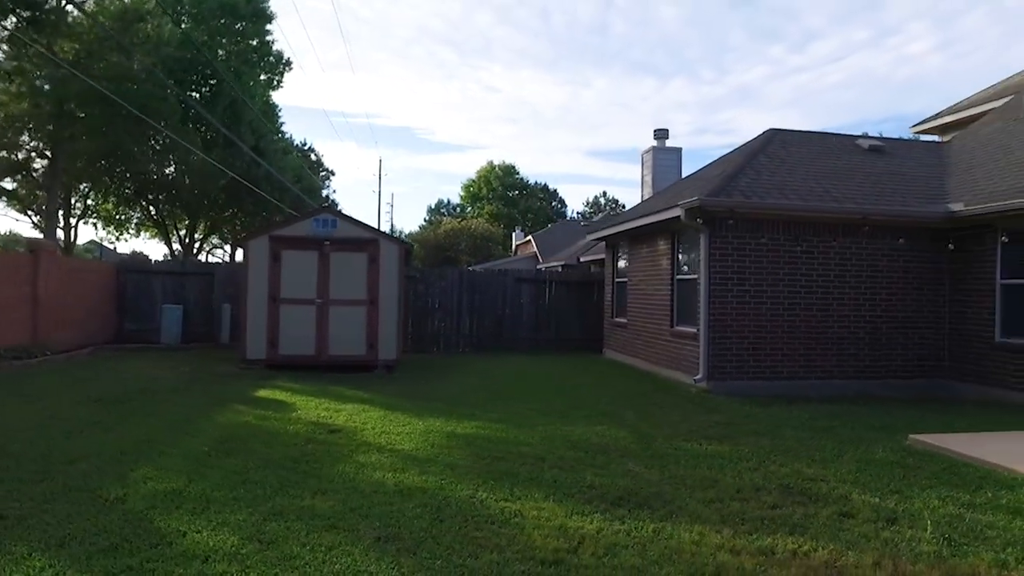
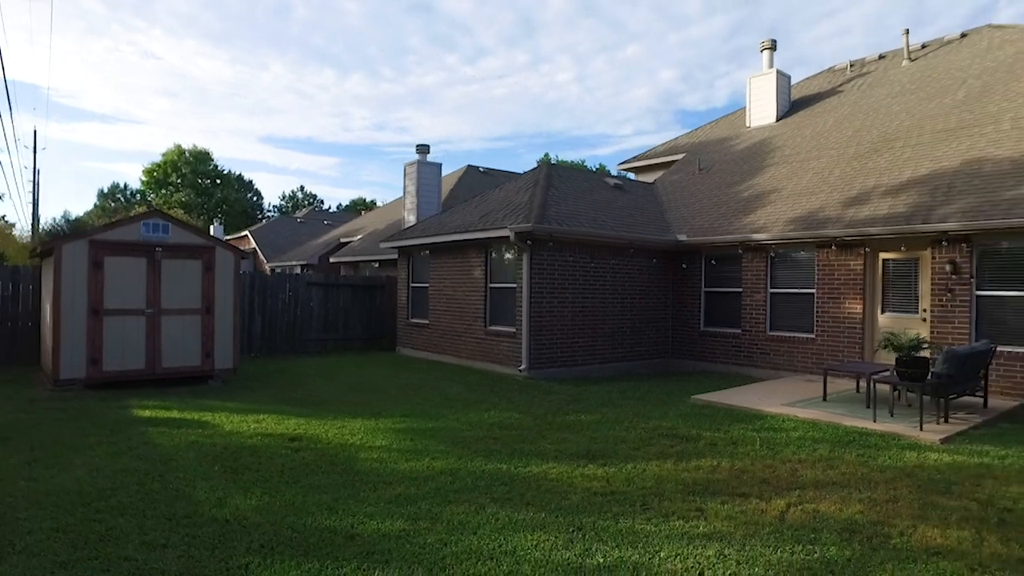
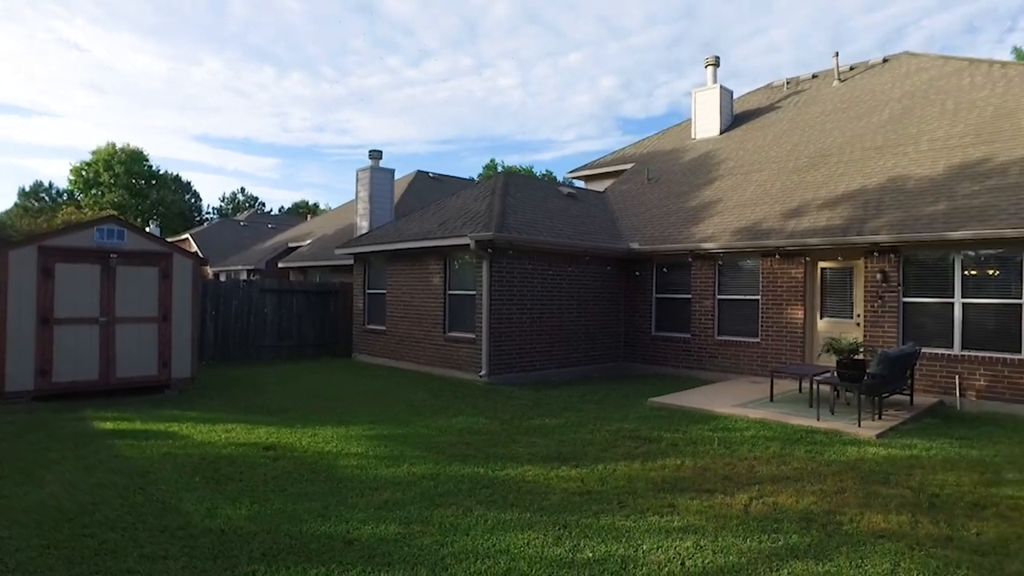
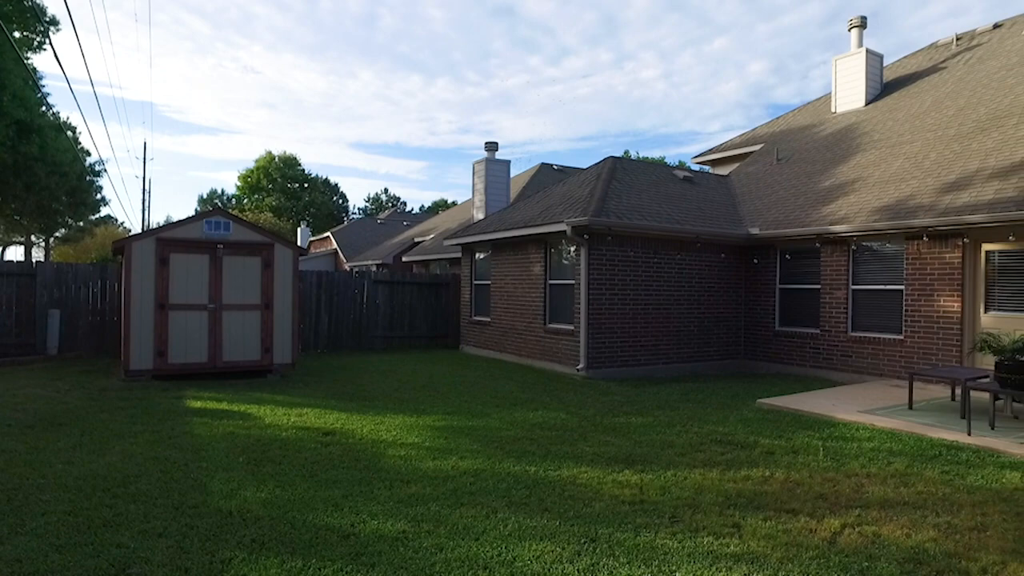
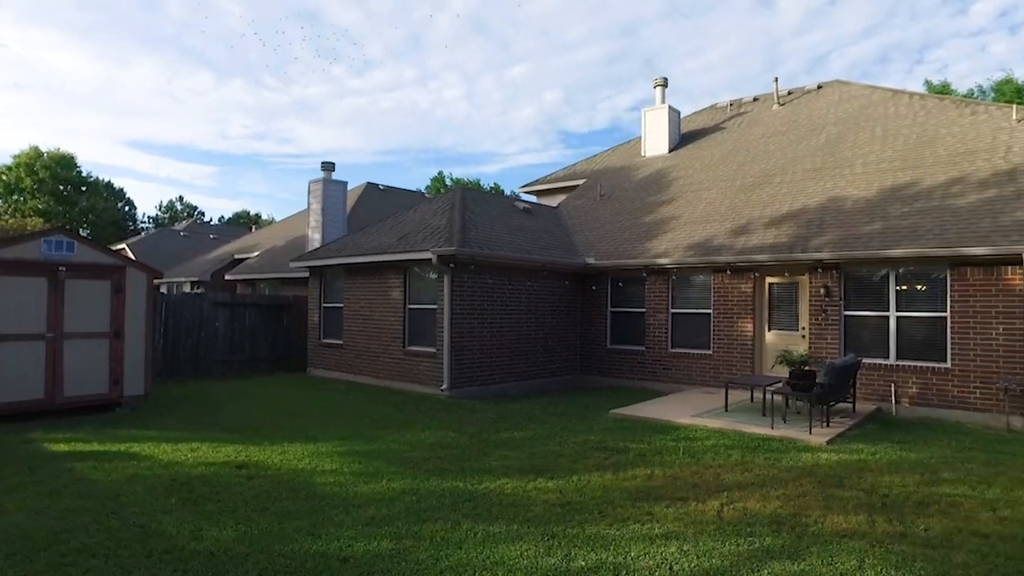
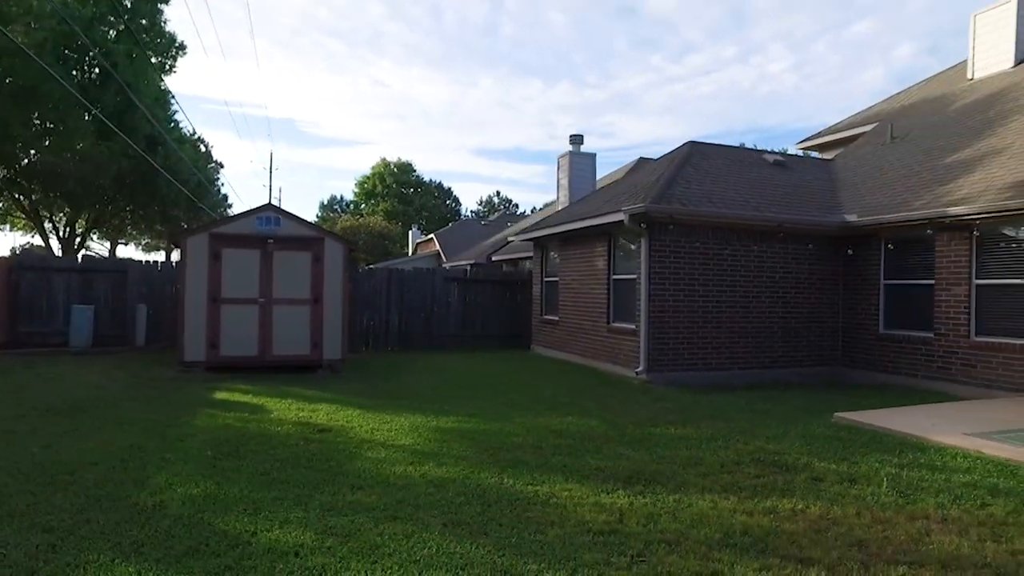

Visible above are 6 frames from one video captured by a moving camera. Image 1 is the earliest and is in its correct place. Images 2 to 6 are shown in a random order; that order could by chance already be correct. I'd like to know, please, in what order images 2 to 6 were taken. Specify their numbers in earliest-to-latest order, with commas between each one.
6, 4, 2, 3, 5
